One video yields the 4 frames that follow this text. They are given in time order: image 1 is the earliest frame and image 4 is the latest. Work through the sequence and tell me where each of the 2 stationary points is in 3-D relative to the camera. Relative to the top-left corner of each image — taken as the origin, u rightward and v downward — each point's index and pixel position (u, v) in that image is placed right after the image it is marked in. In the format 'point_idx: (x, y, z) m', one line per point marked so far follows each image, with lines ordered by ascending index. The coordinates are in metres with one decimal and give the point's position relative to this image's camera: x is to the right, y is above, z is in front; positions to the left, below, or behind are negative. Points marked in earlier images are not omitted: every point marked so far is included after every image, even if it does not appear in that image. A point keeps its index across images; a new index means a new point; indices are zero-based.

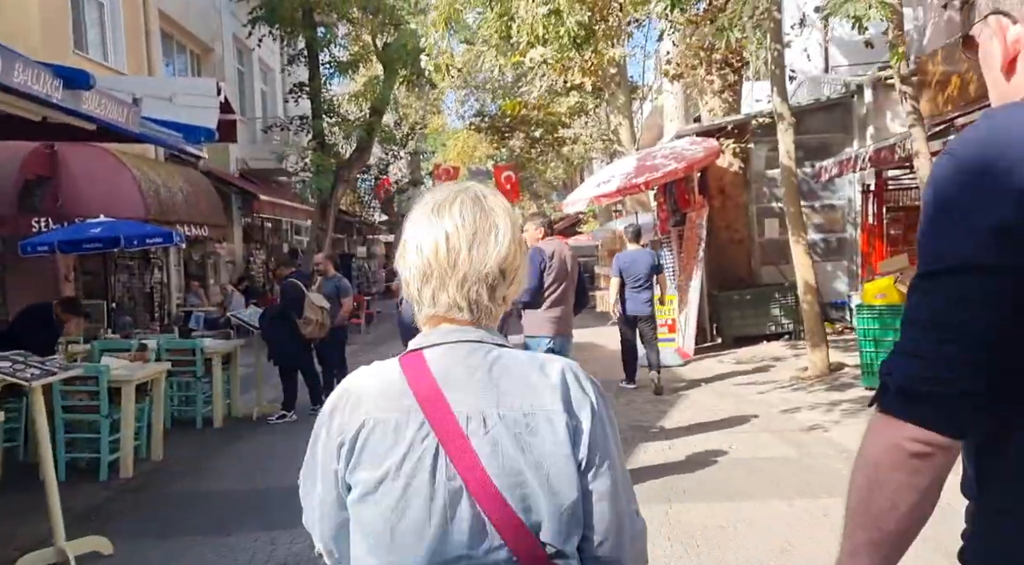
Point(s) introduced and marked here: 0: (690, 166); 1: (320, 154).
0: (+2.2, +1.4, +12.9) m
1: (-3.4, +2.3, +18.5) m
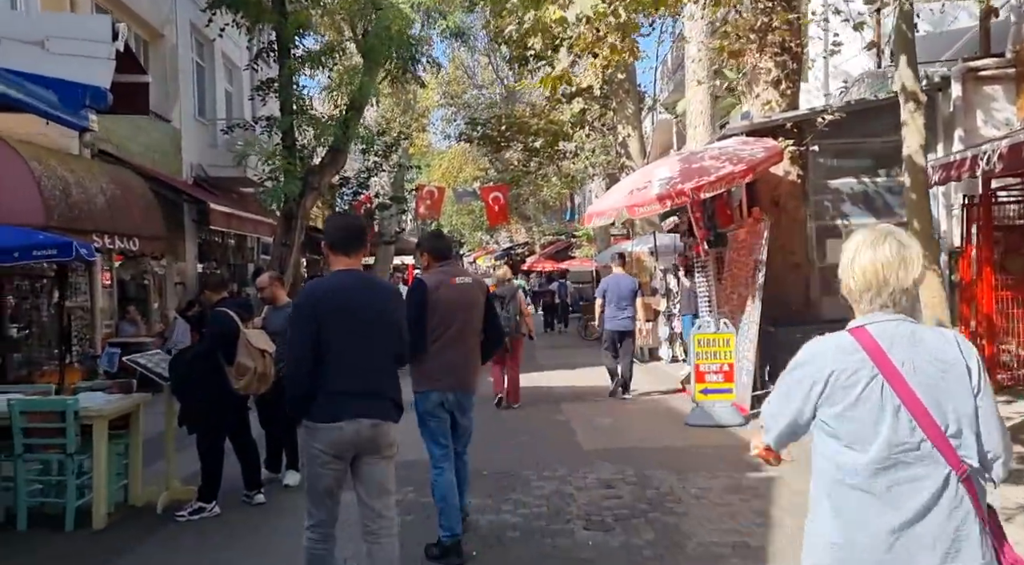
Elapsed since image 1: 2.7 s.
0: (+2.3, +1.1, +10.1) m
1: (-3.4, +1.9, +15.6) m
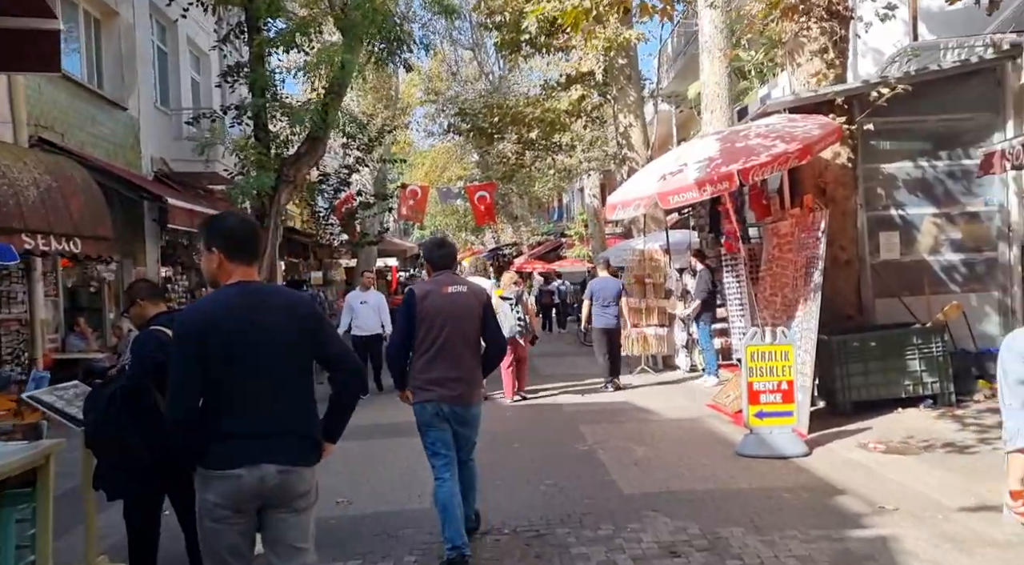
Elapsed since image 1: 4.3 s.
0: (+2.4, +1.1, +8.6) m
1: (-3.4, +1.8, +14.0) m
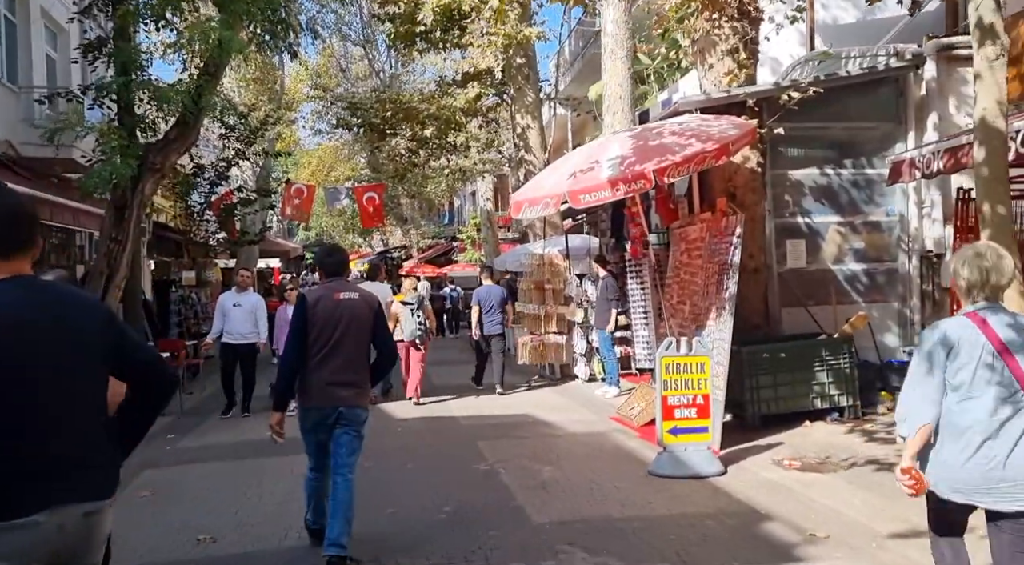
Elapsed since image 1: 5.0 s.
0: (+1.6, +1.0, +8.1) m
1: (-4.7, +1.8, +12.9) m
